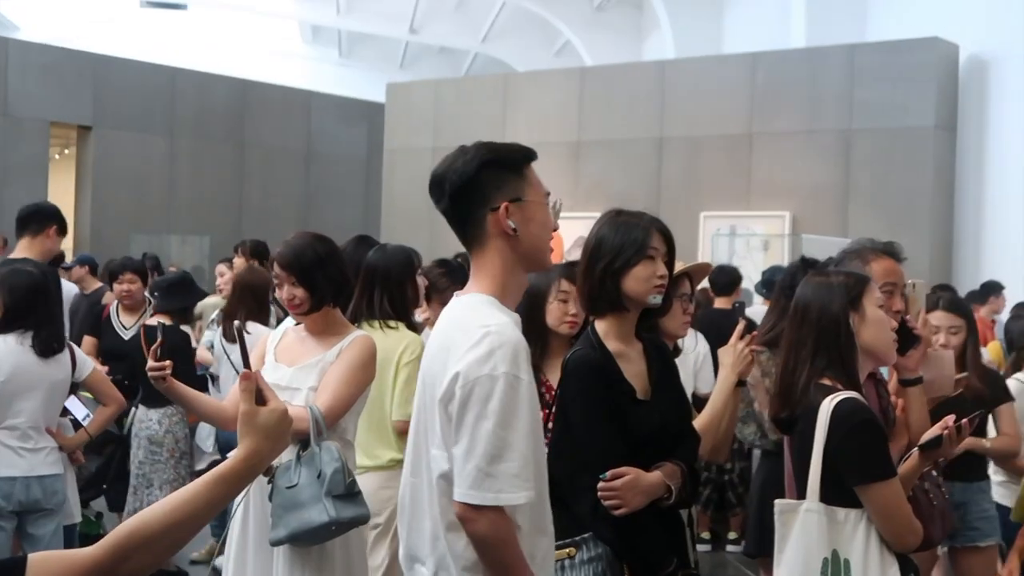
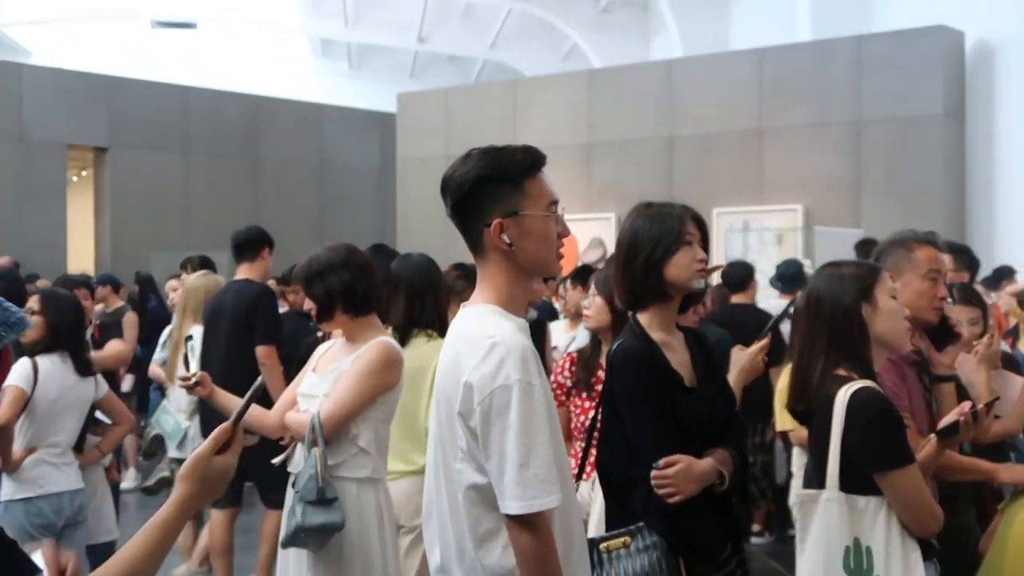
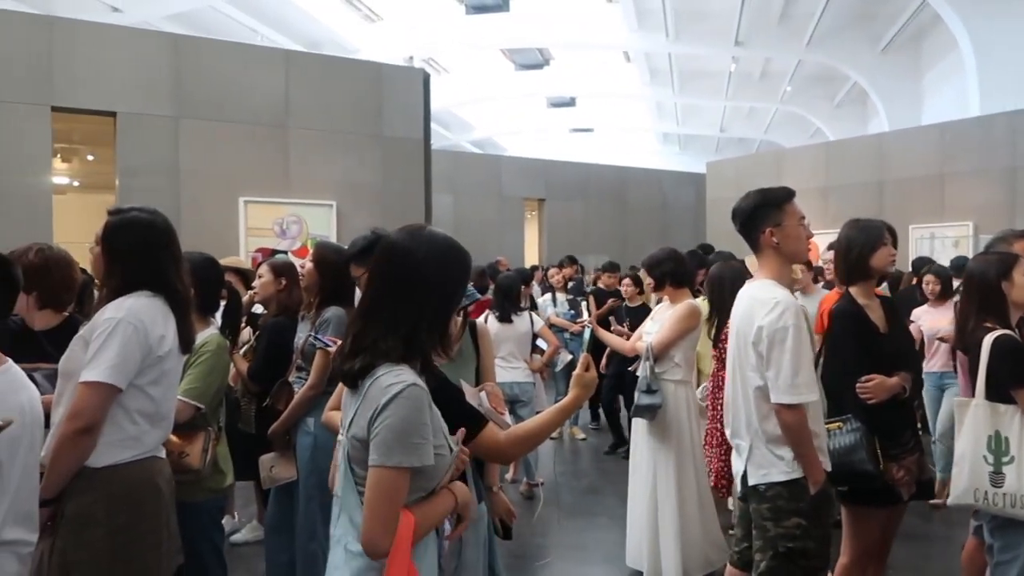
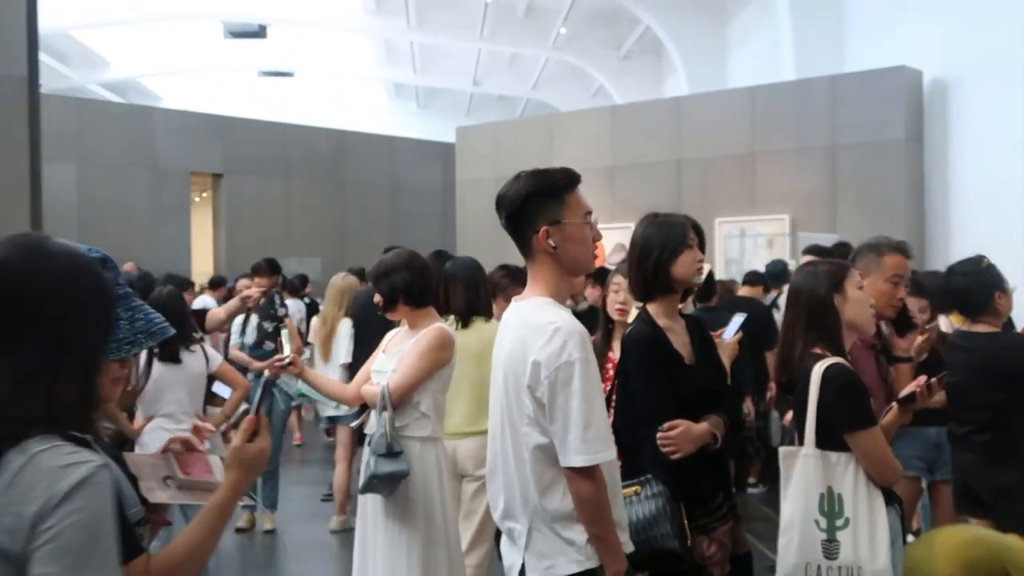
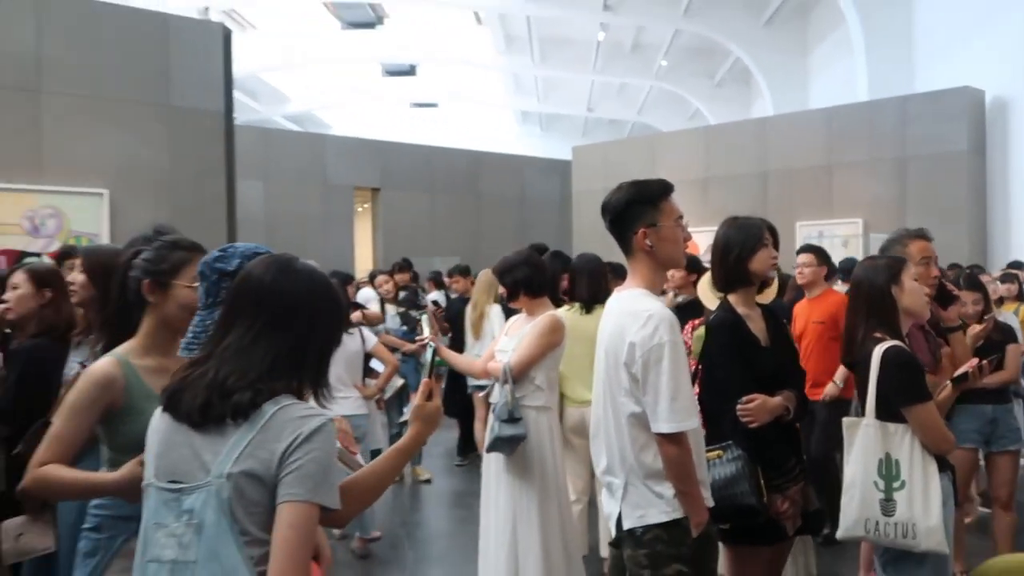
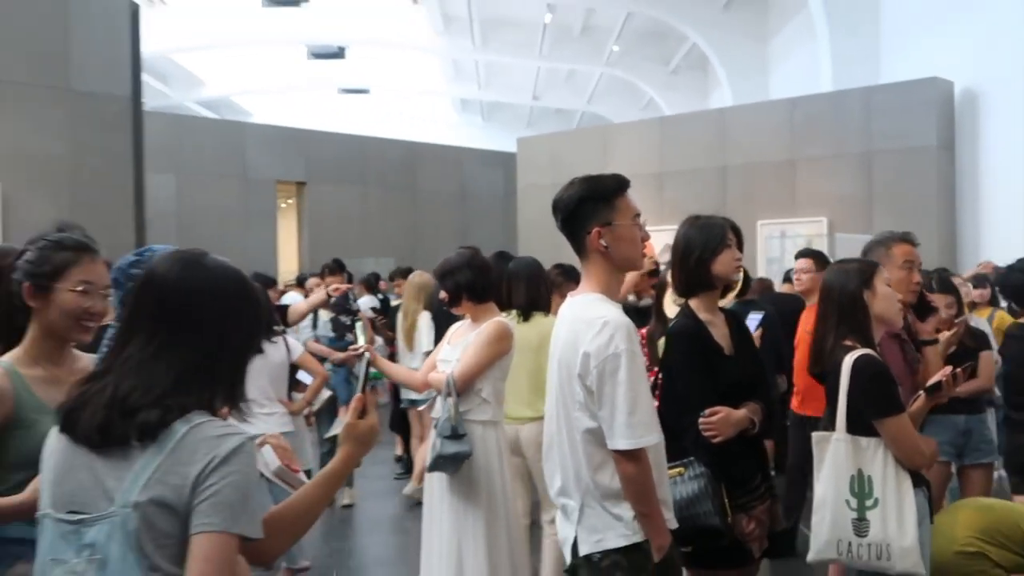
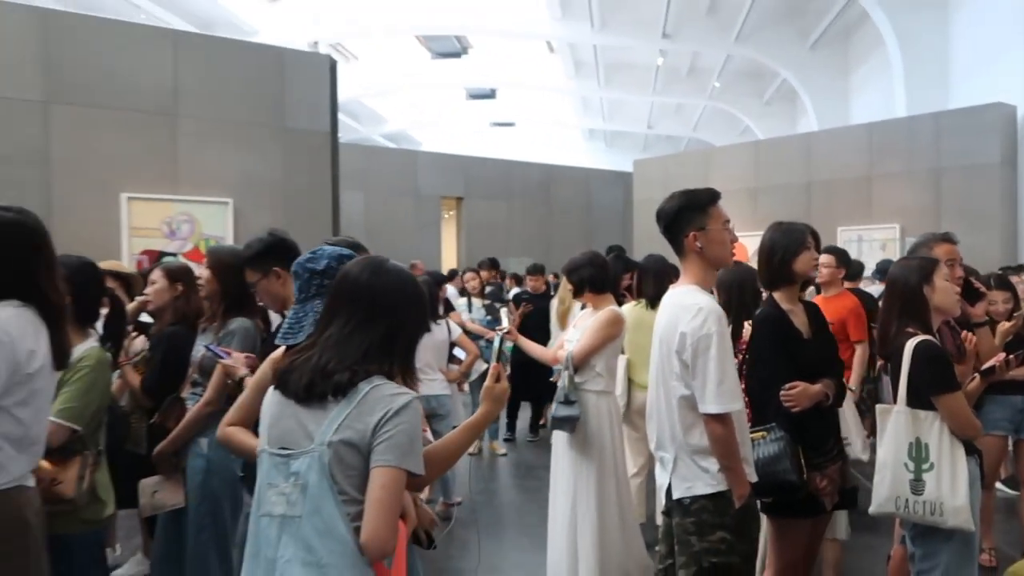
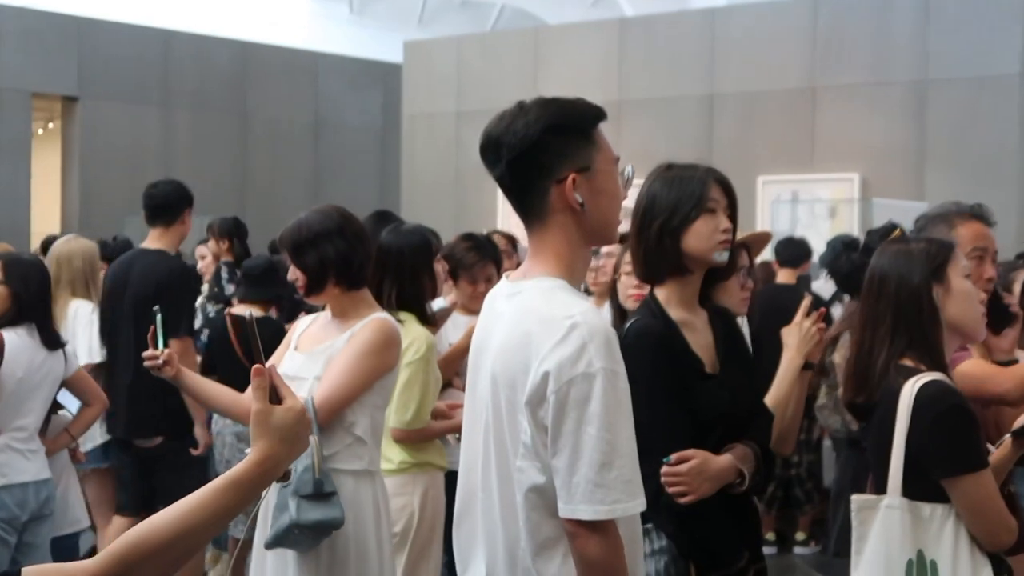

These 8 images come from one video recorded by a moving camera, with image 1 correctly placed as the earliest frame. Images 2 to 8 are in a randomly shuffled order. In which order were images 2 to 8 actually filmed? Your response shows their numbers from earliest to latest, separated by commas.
8, 2, 4, 6, 5, 7, 3
